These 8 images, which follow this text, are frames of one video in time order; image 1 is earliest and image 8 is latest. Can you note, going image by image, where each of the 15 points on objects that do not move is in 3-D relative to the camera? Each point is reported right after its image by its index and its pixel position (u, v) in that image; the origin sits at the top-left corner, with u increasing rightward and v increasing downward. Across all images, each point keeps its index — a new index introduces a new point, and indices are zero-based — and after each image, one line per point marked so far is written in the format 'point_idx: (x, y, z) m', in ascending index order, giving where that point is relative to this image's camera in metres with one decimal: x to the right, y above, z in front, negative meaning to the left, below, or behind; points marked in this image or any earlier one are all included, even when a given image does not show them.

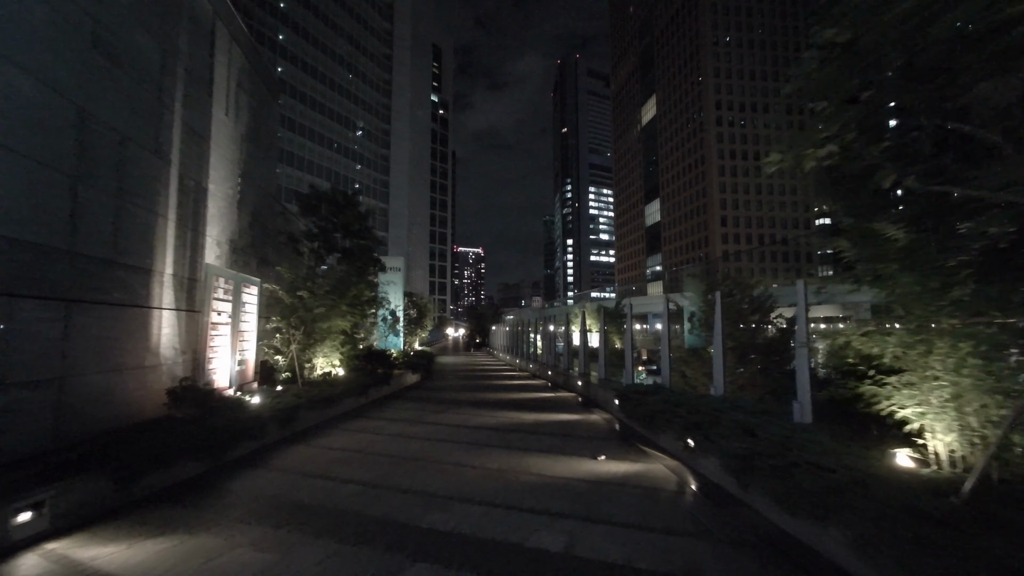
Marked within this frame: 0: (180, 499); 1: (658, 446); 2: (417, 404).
0: (-5.9, -3.7, +8.2) m
1: (+3.6, -3.9, +11.3) m
2: (-3.9, -4.6, +18.6) m
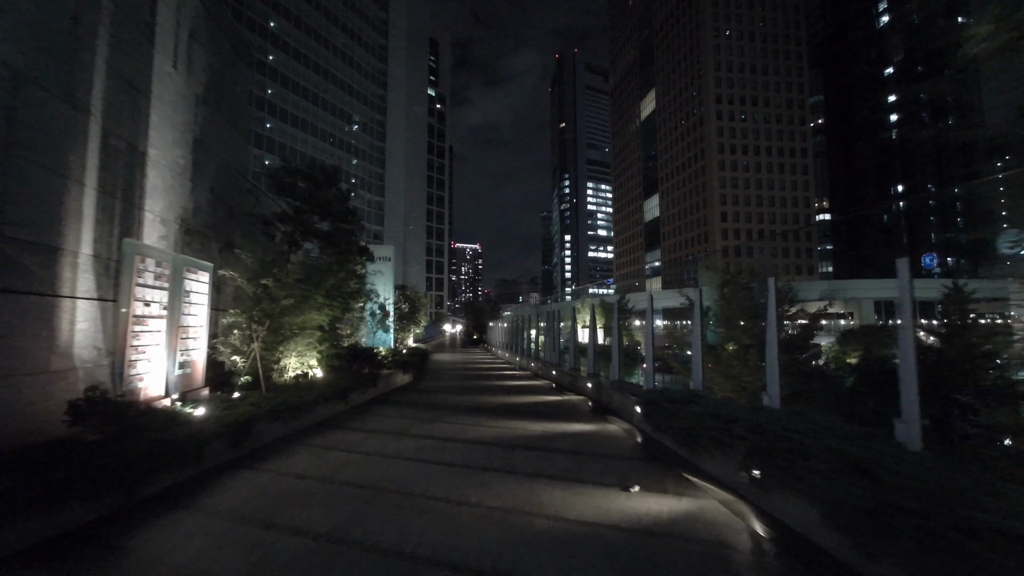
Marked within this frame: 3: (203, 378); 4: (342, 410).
0: (-5.7, -3.4, +5.8) m
1: (+3.7, -3.5, +9.0) m
2: (-3.8, -4.2, +16.2) m
3: (-7.7, -2.2, +11.5) m
4: (-5.7, -4.1, +15.2) m
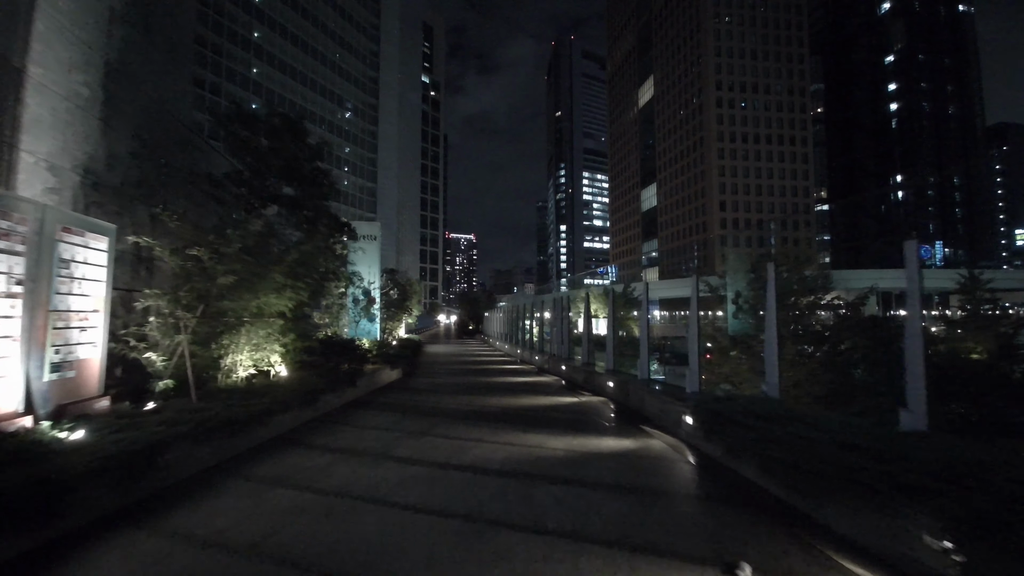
0: (-5.3, -3.0, +2.6) m
1: (+4.1, -3.1, +5.9) m
2: (-3.5, -3.6, +13.1) m
3: (-7.4, -1.7, +8.3) m
4: (-5.4, -3.5, +12.0) m
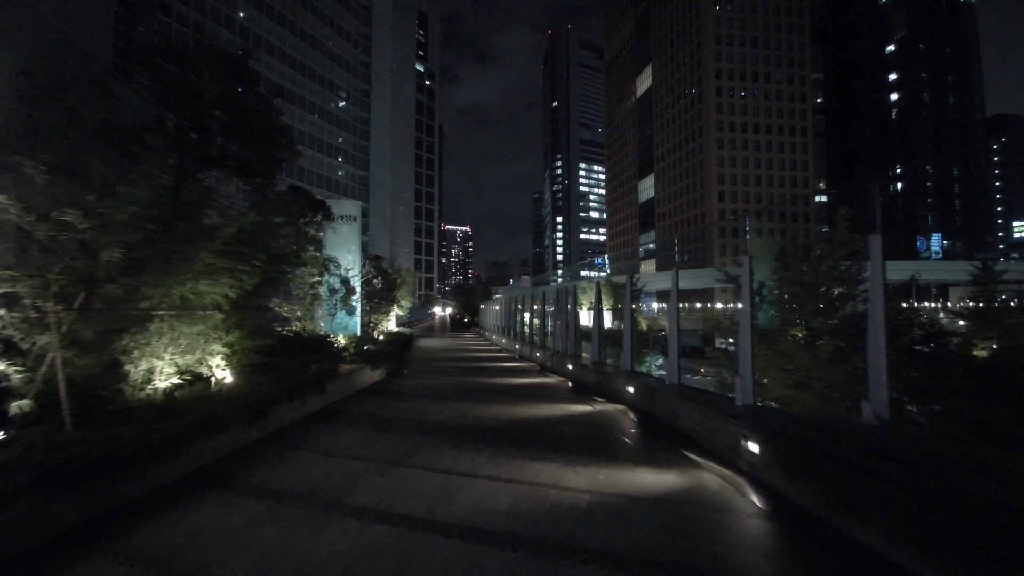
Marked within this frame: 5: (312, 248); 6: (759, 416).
0: (-5.2, -2.8, 0.0) m
1: (+4.2, -2.9, +3.4) m
2: (-3.5, -3.3, +10.5) m
3: (-7.3, -1.4, +5.6) m
4: (-5.3, -3.1, +9.4) m
5: (-7.2, +1.3, +16.5) m
6: (+4.7, -2.5, +8.8) m
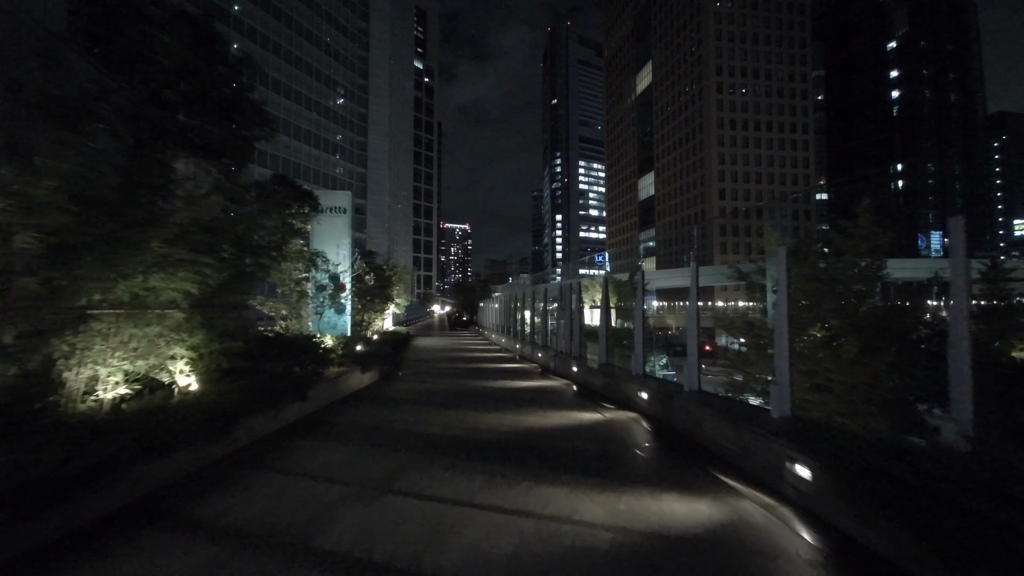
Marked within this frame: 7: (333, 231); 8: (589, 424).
0: (-5.1, -2.8, -1.2) m
1: (+4.3, -2.8, +2.1) m
2: (-3.4, -3.2, +9.3) m
3: (-7.2, -1.3, +4.4) m
4: (-5.3, -3.1, +8.1) m
5: (-7.2, +1.5, +15.2) m
6: (+4.8, -2.4, +7.6) m
7: (-7.2, +2.3, +18.8) m
8: (+1.9, -3.4, +11.7) m
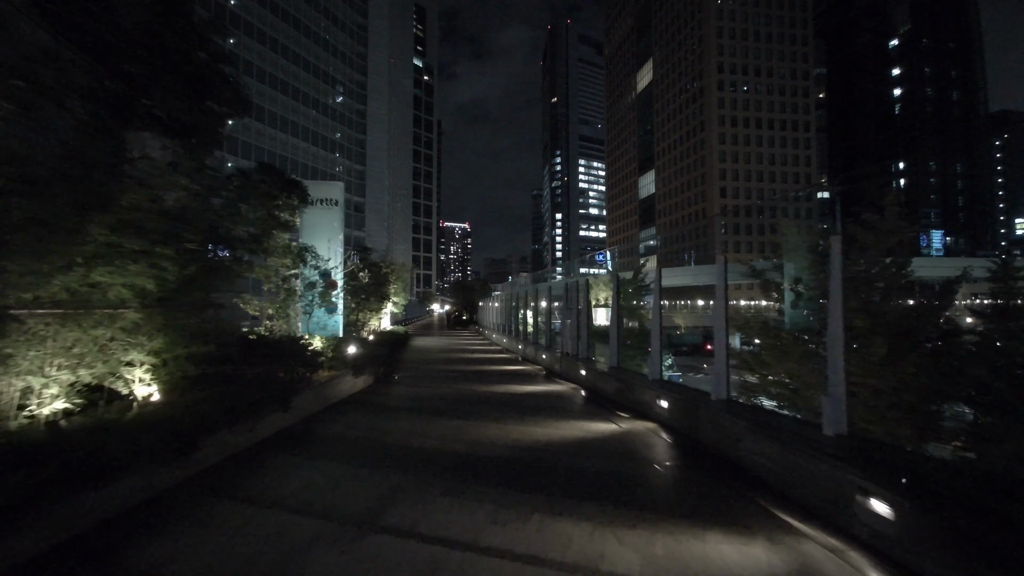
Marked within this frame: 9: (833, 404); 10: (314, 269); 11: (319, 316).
0: (-4.9, -2.8, -2.4) m
1: (+4.4, -2.8, +1.0) m
2: (-3.3, -3.1, +8.1) m
3: (-7.1, -1.3, +3.2) m
4: (-5.2, -3.0, +7.0) m
5: (-7.0, +1.5, +14.0) m
6: (+4.9, -2.3, +6.5) m
7: (-7.1, +2.4, +17.6) m
8: (+2.1, -3.4, +10.5) m
9: (+5.1, -1.8, +7.3) m
10: (-6.9, +0.7, +16.3) m
11: (-7.1, -1.0, +17.3) m
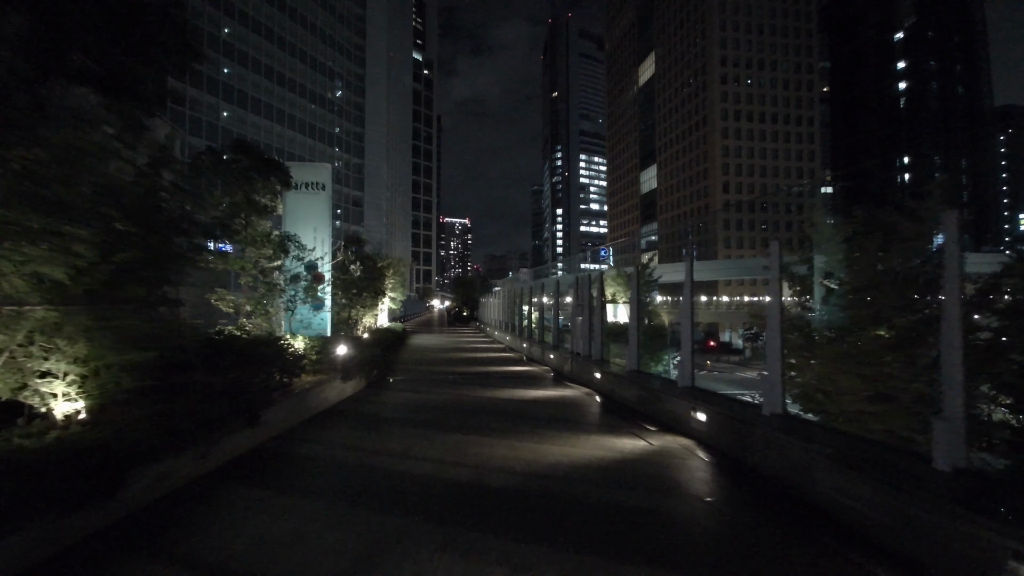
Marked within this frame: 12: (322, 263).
0: (-4.7, -2.7, -4.0) m
1: (+4.6, -2.7, -0.6) m
2: (-3.1, -3.0, +6.5) m
3: (-6.8, -1.2, +1.5) m
4: (-4.9, -2.9, +5.3) m
5: (-6.8, +1.7, +12.4) m
6: (+5.1, -2.2, +4.8) m
7: (-6.9, +2.6, +16.0) m
8: (+2.3, -3.2, +8.9) m
9: (+5.3, -1.7, +5.7) m
10: (-6.7, +0.9, +14.7) m
11: (-6.9, -0.8, +15.6) m
12: (-6.5, +0.9, +15.9) m
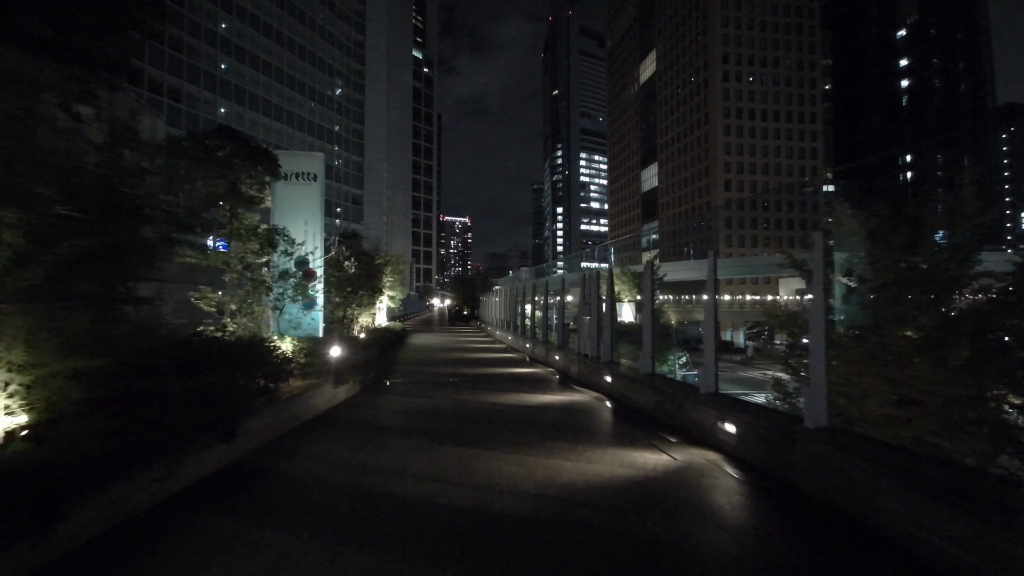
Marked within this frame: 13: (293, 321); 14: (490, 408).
0: (-4.6, -2.7, -5.0) m
1: (+4.8, -2.7, -1.6) m
2: (-2.9, -2.9, +5.5) m
3: (-6.7, -1.2, +0.6) m
4: (-4.8, -2.8, +4.4) m
5: (-6.7, +1.8, +11.4) m
6: (+5.3, -2.2, +3.9) m
7: (-6.7, +2.7, +15.0) m
8: (+2.4, -3.2, +8.0) m
9: (+5.4, -1.6, +4.8) m
10: (-6.6, +1.0, +13.7) m
11: (-6.8, -0.7, +14.7) m
12: (-6.4, +1.0, +14.9) m
13: (-6.7, -1.0, +14.7) m
14: (-0.5, -3.3, +12.9) m
